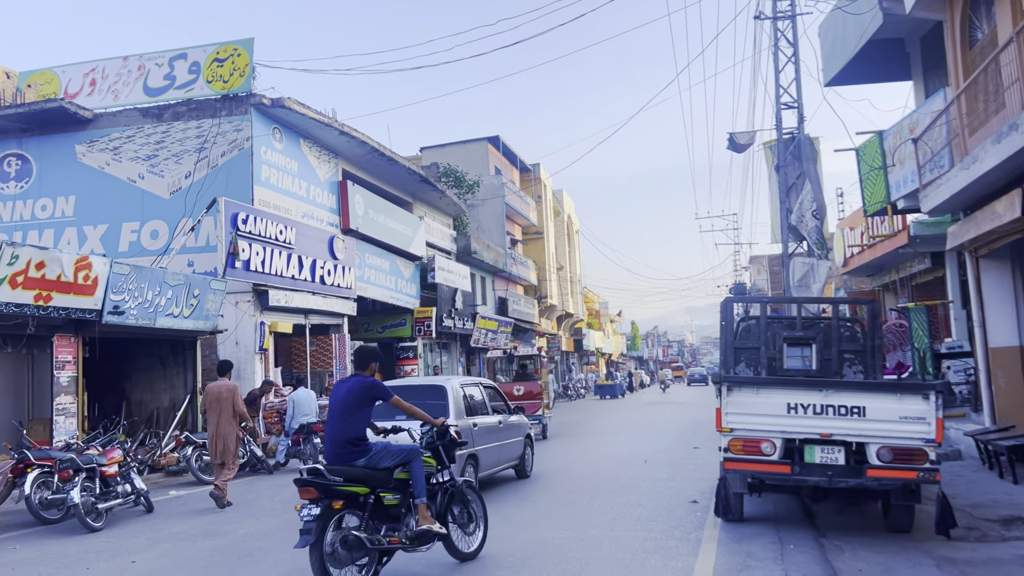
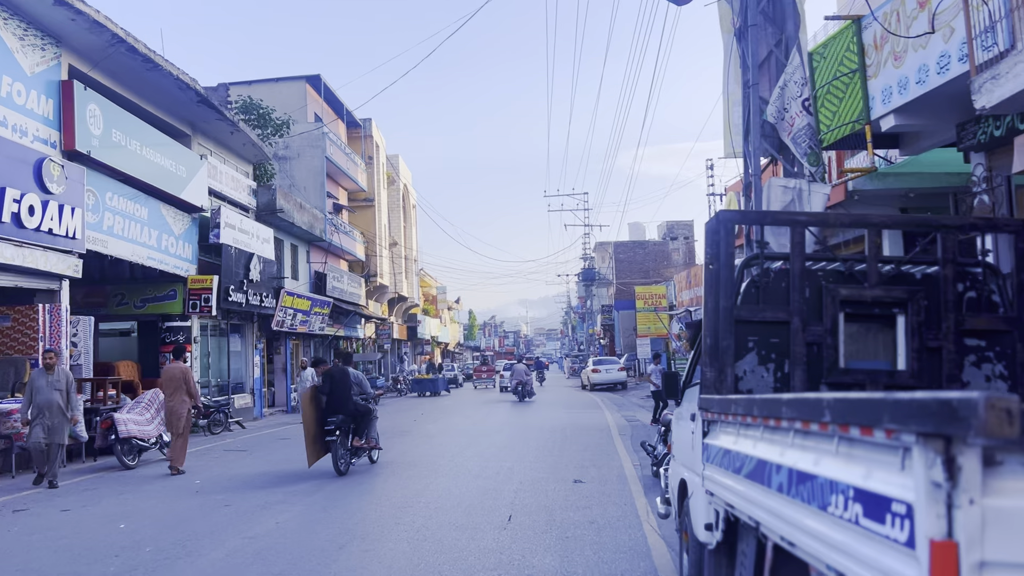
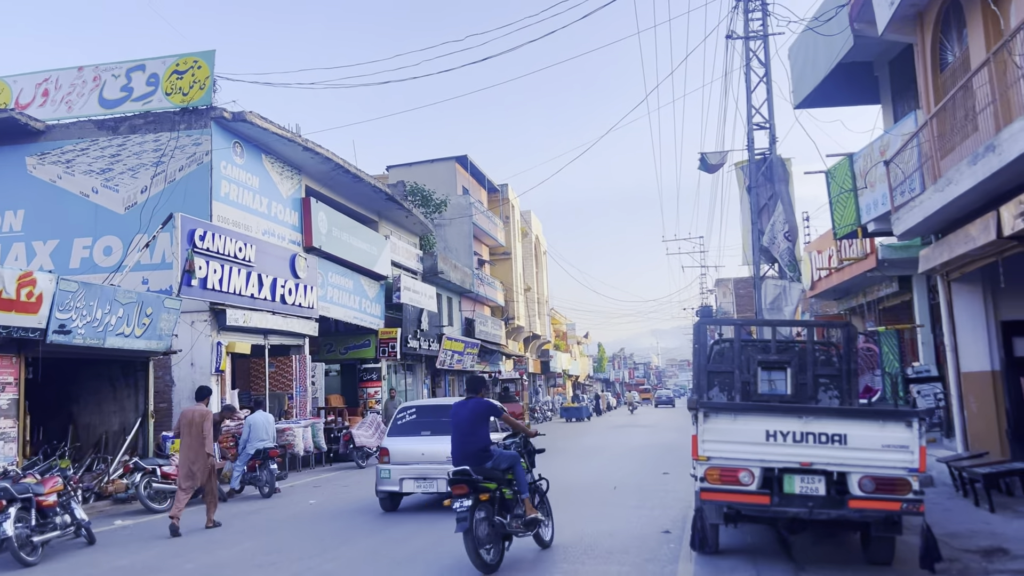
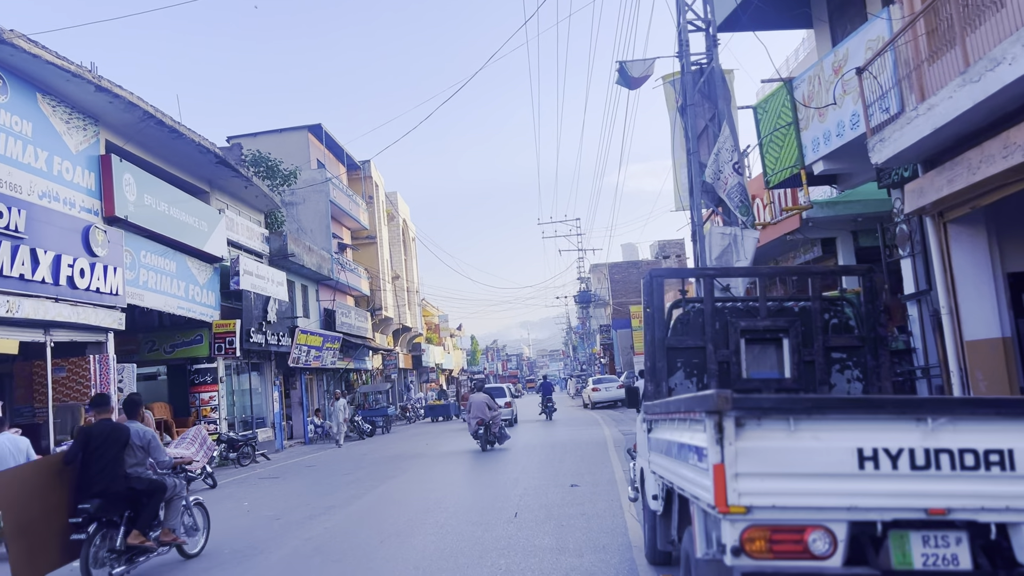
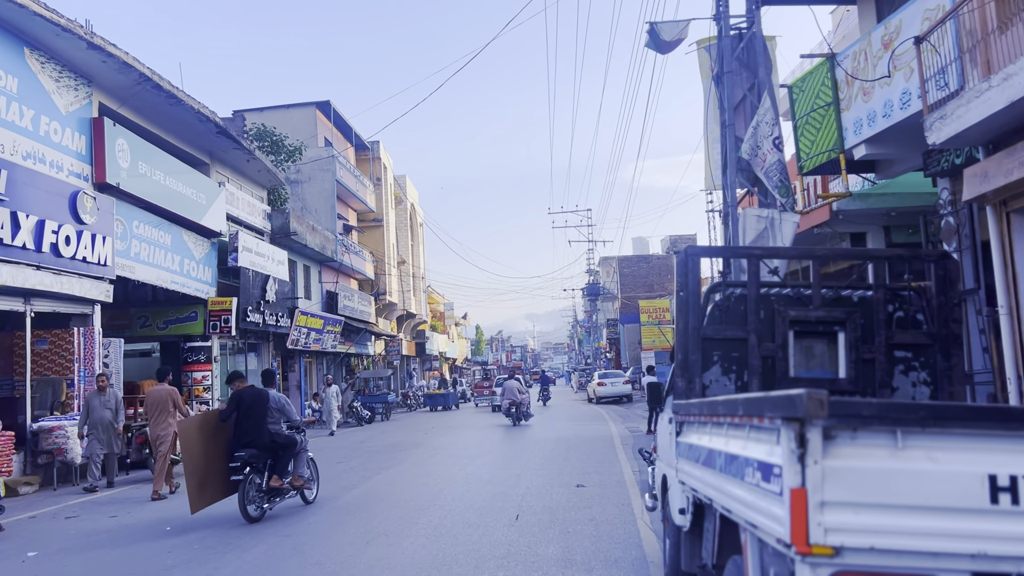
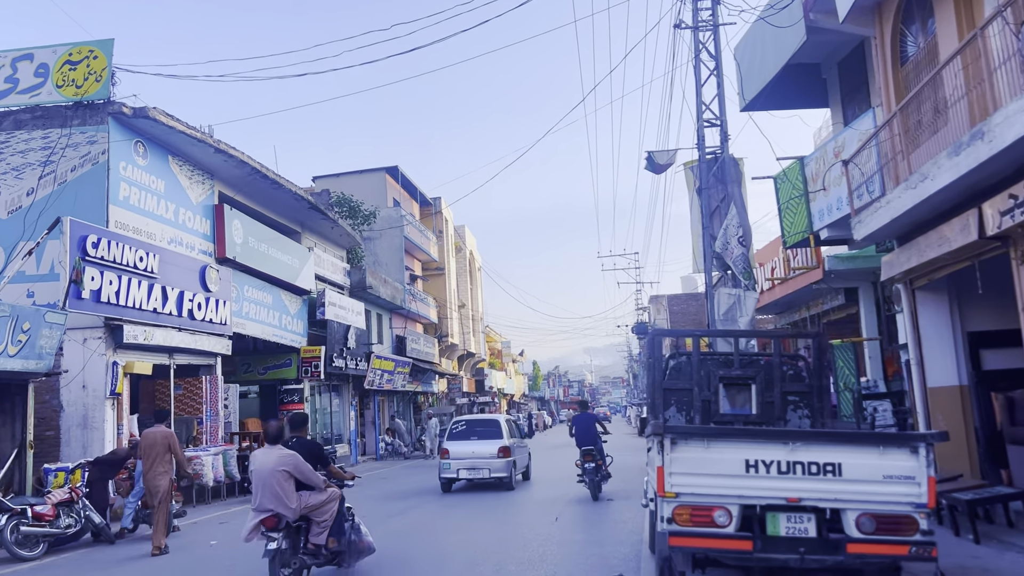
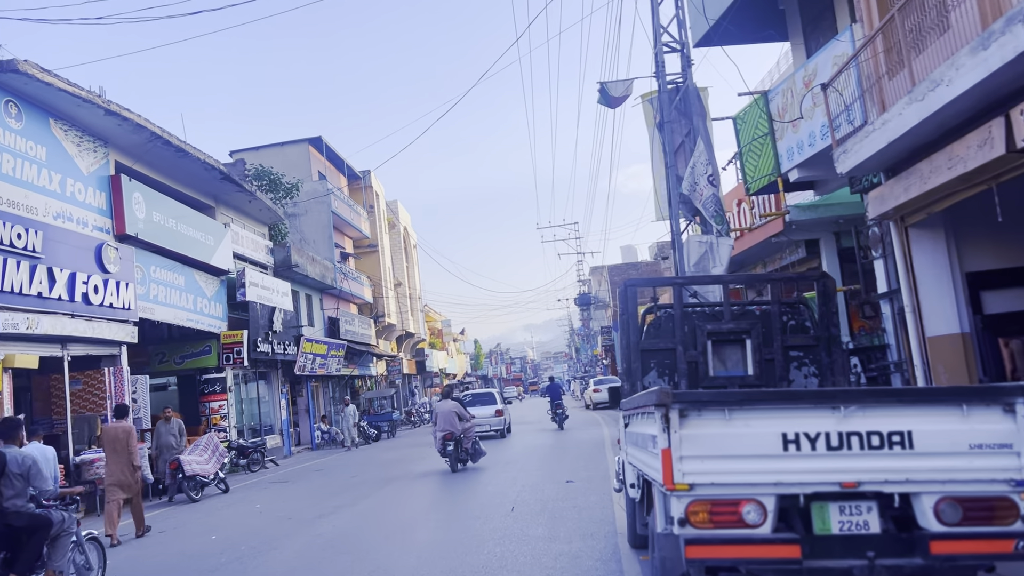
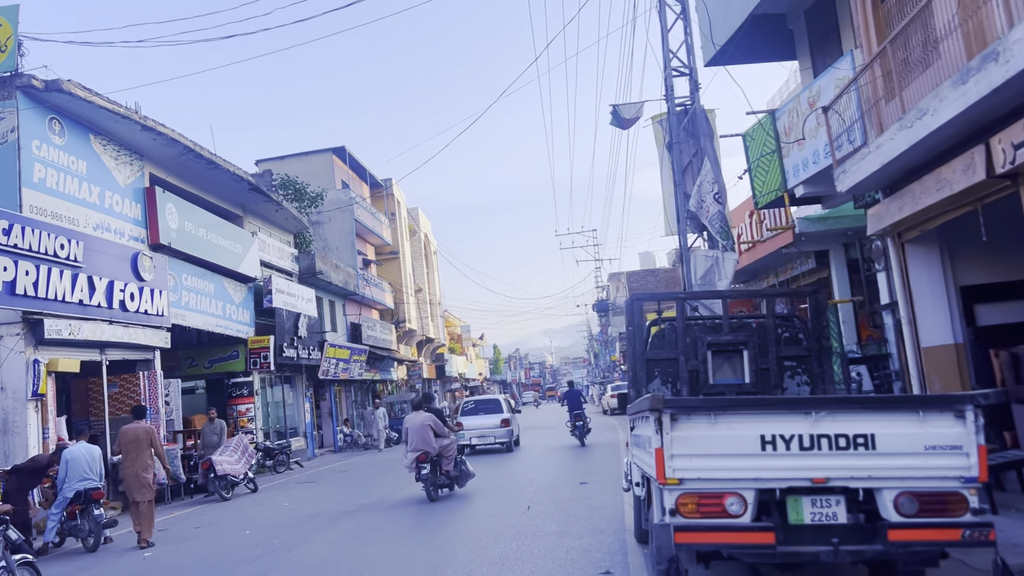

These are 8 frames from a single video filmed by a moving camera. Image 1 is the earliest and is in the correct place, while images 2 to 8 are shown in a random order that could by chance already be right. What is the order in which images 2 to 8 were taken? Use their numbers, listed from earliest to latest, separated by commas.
3, 6, 8, 7, 4, 5, 2
